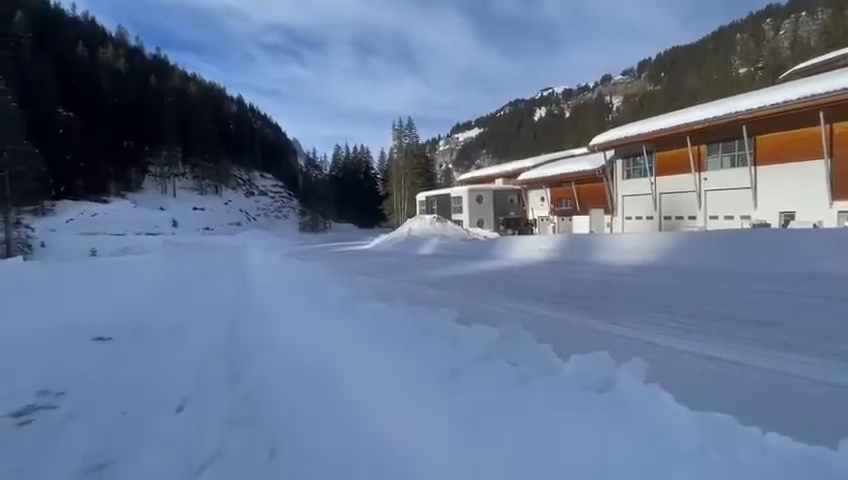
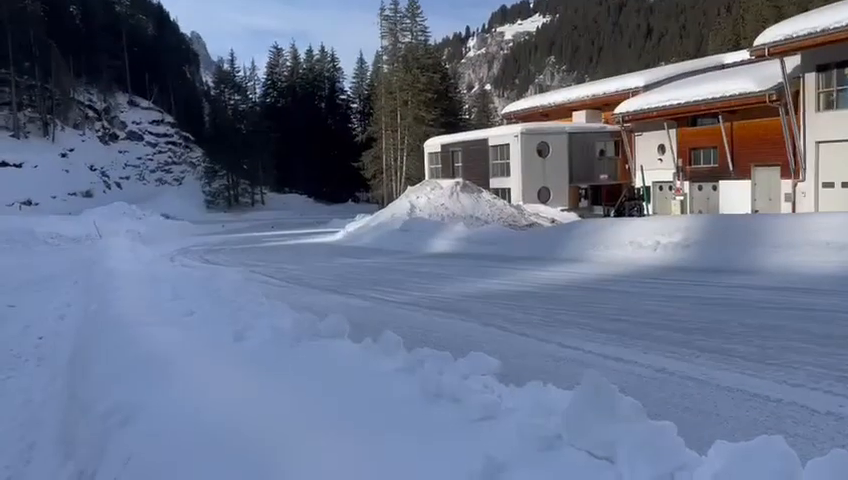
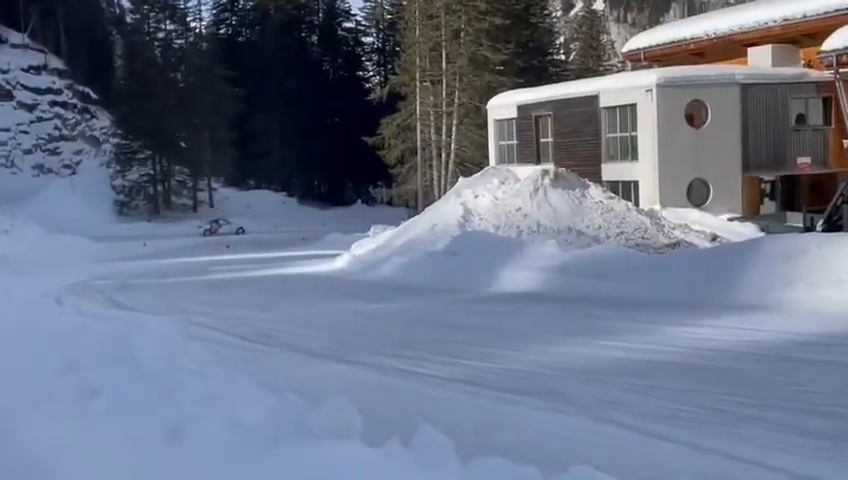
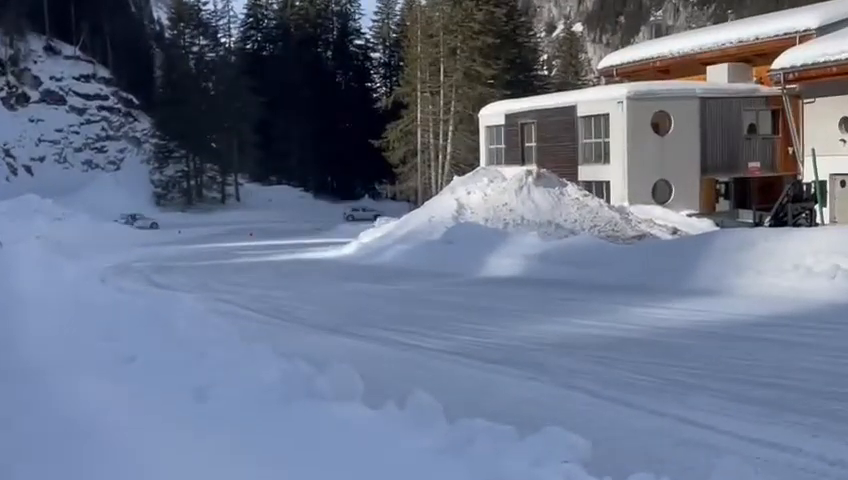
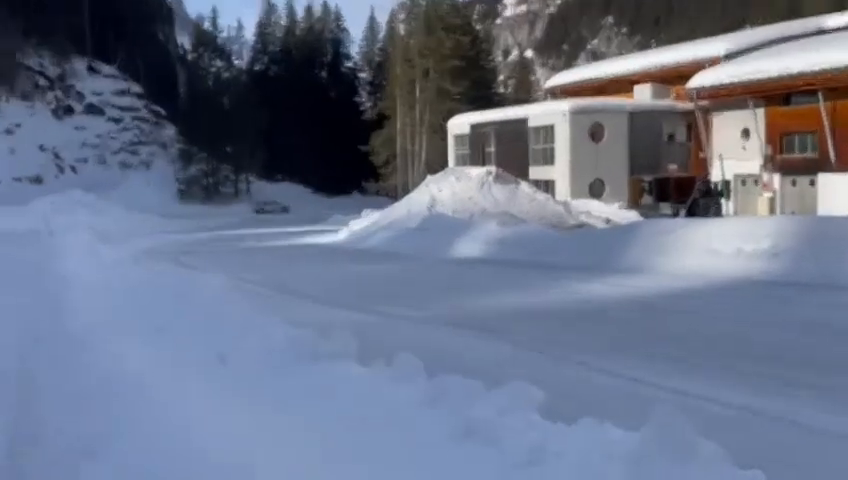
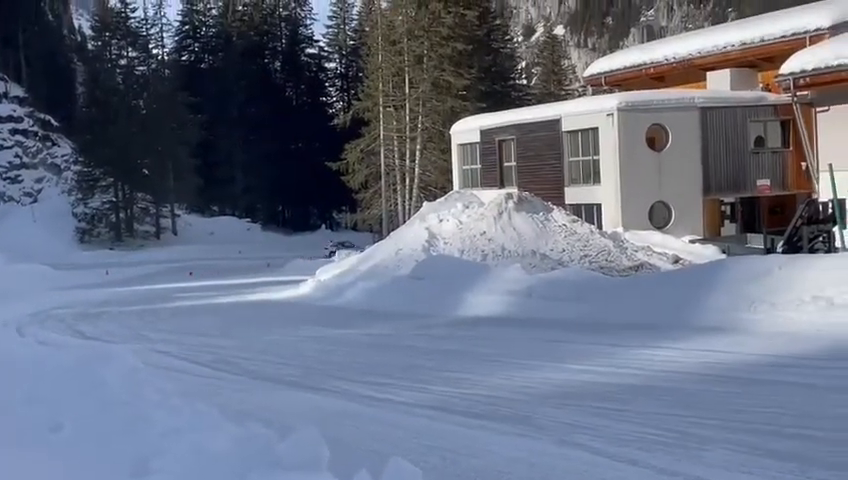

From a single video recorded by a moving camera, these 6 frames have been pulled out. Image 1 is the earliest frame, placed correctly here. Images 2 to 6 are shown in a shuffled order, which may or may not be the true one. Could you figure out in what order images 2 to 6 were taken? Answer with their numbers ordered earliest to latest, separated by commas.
2, 5, 4, 3, 6
